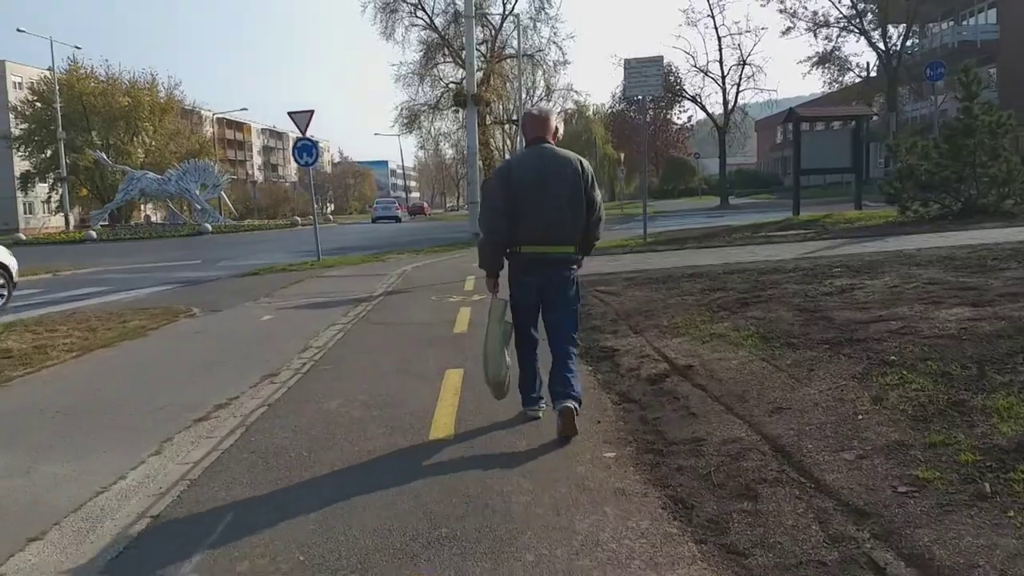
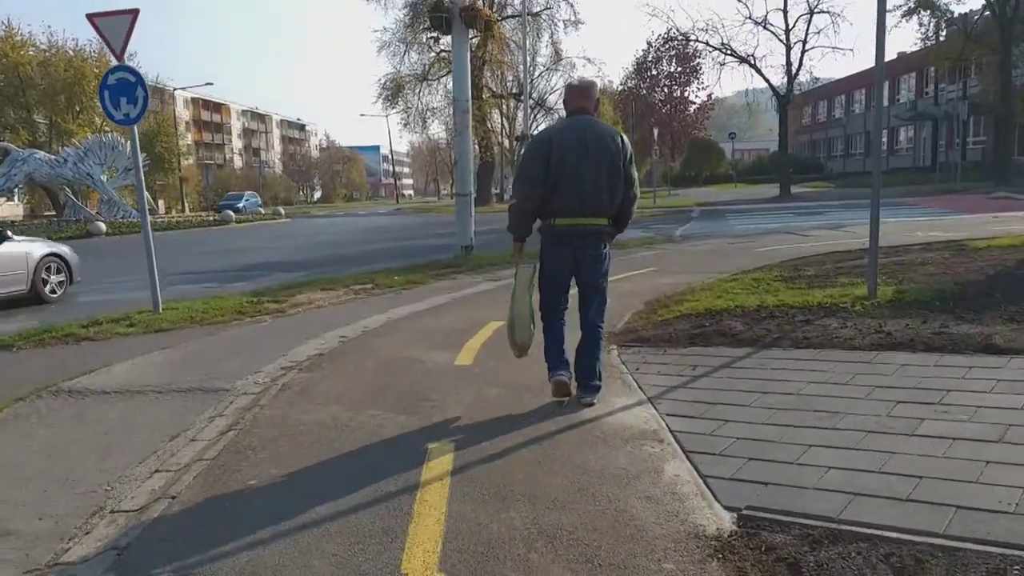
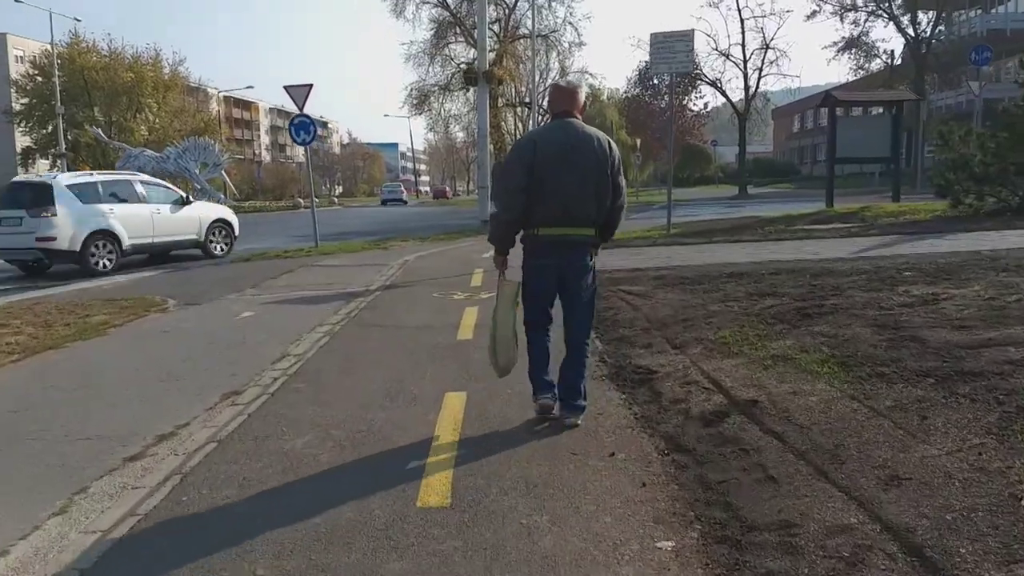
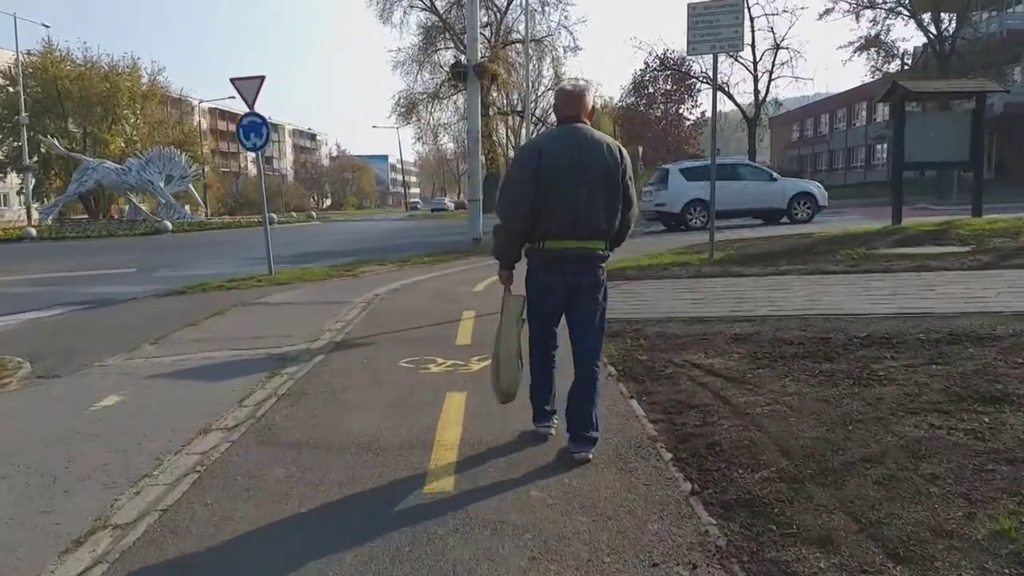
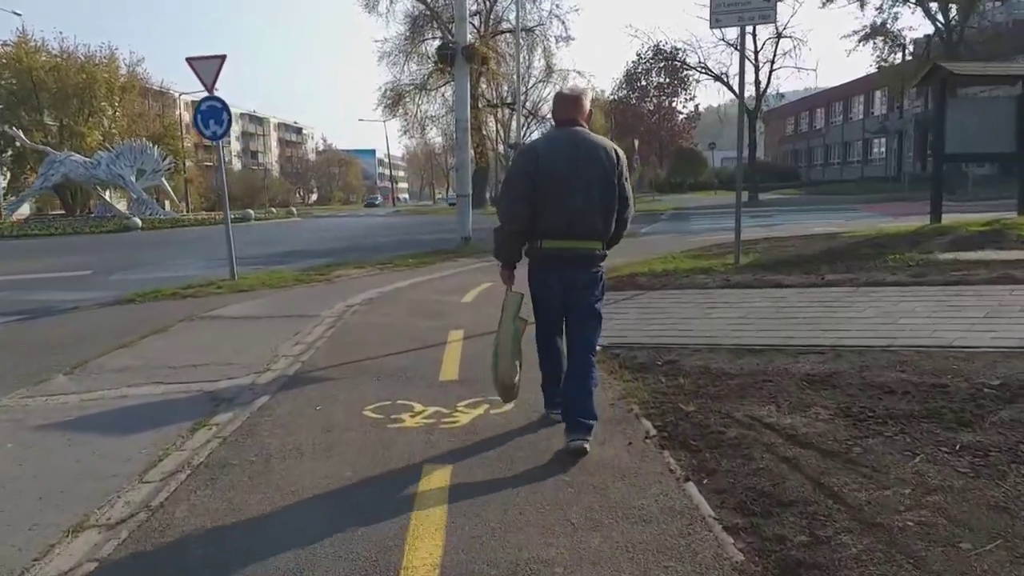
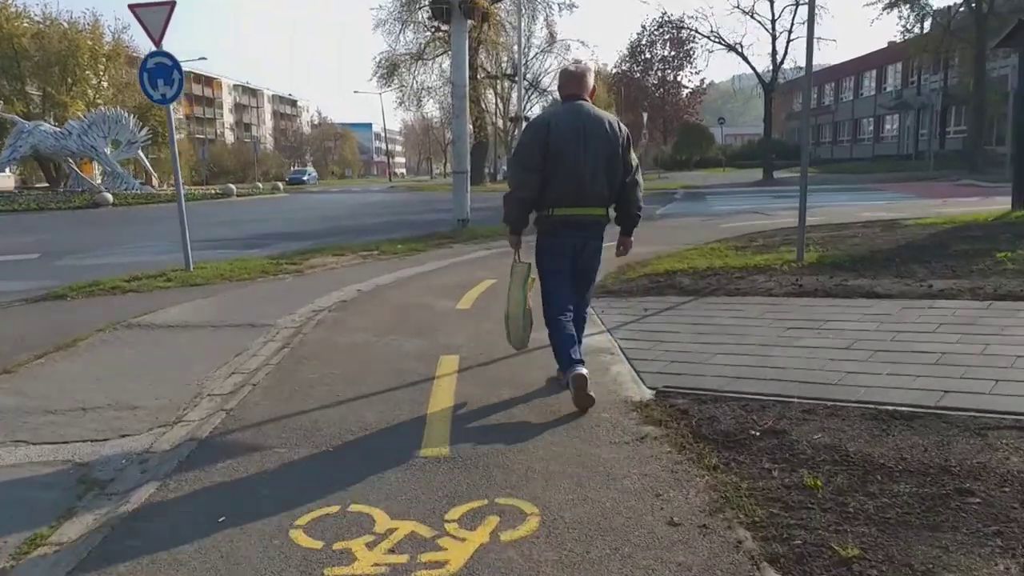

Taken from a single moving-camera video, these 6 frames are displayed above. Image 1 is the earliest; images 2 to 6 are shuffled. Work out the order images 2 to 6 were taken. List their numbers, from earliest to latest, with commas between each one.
3, 4, 5, 6, 2
